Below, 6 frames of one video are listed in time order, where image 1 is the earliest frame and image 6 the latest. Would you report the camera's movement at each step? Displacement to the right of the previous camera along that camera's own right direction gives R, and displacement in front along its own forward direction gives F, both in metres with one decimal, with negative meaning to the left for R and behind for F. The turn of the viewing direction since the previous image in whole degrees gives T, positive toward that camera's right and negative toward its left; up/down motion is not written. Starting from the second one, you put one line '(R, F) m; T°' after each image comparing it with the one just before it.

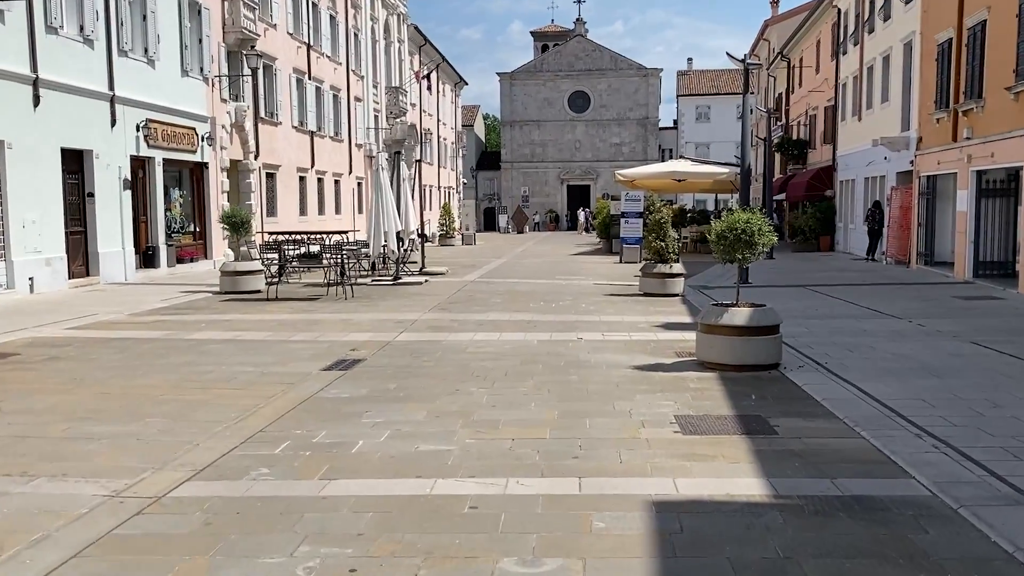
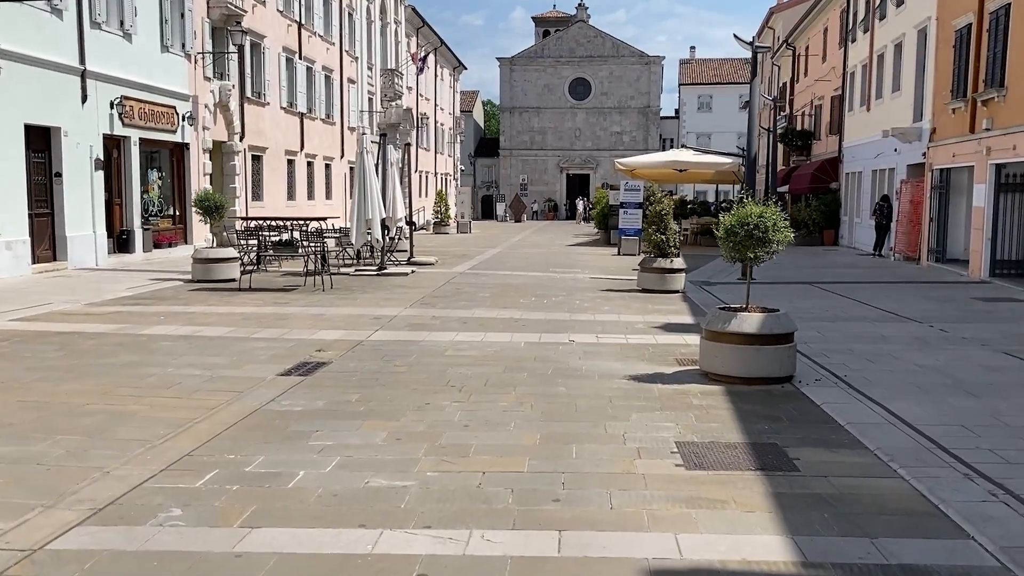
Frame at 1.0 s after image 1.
(+0.1, +1.0) m; 0°
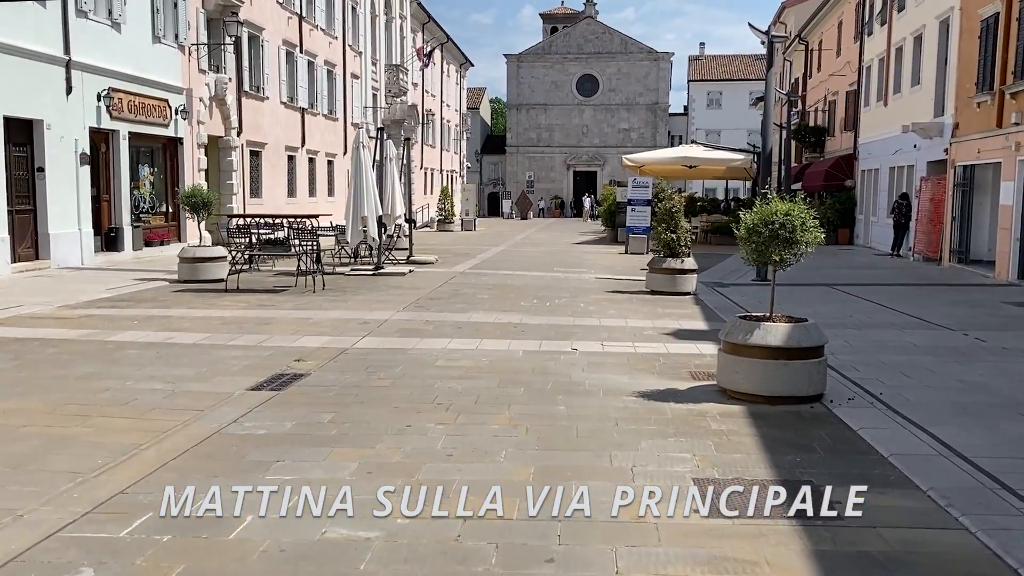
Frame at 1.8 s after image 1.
(+0.1, +0.8) m; 0°
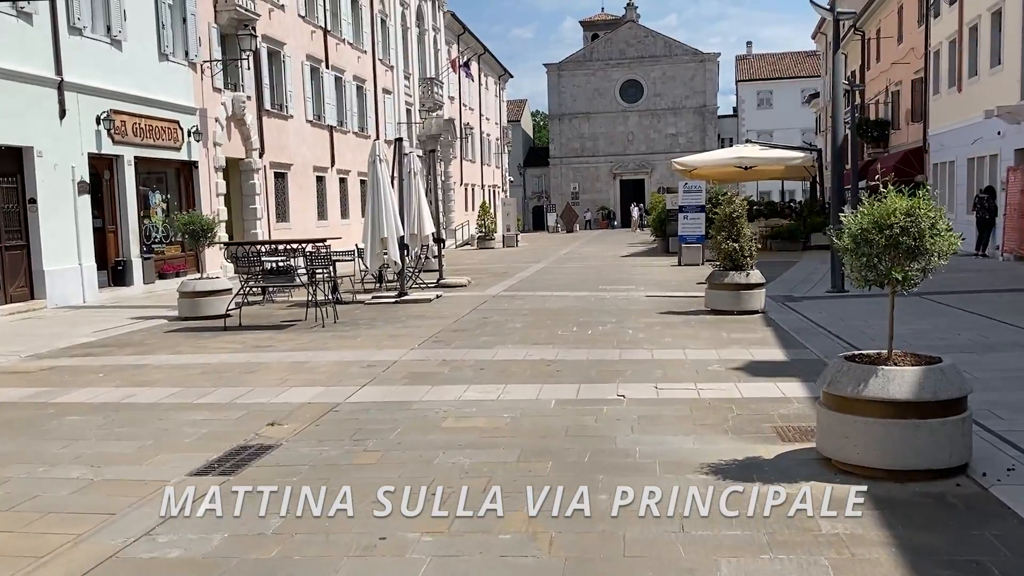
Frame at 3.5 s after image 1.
(+0.2, +1.8) m; -3°
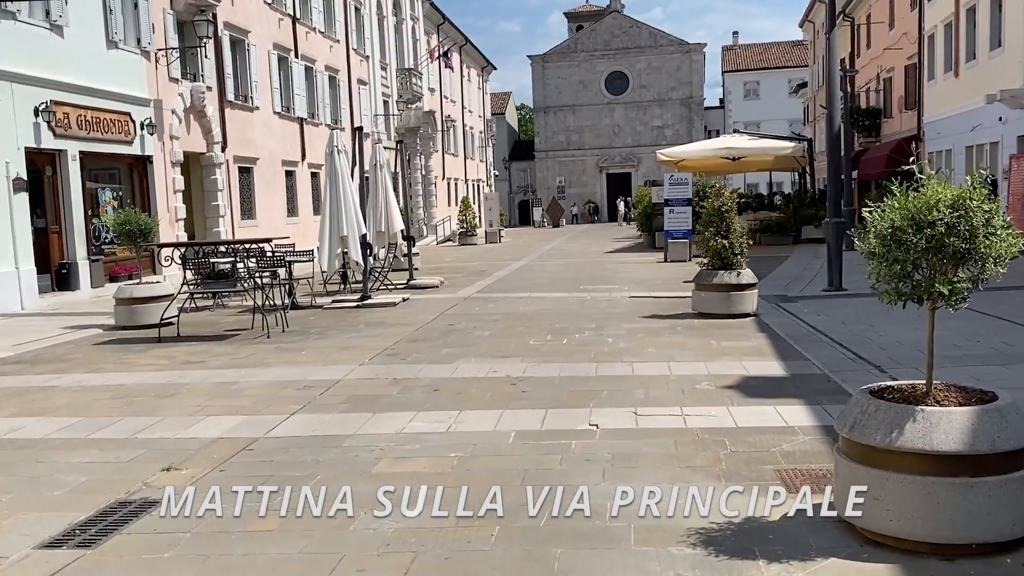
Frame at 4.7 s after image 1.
(+0.3, +1.1) m; +1°
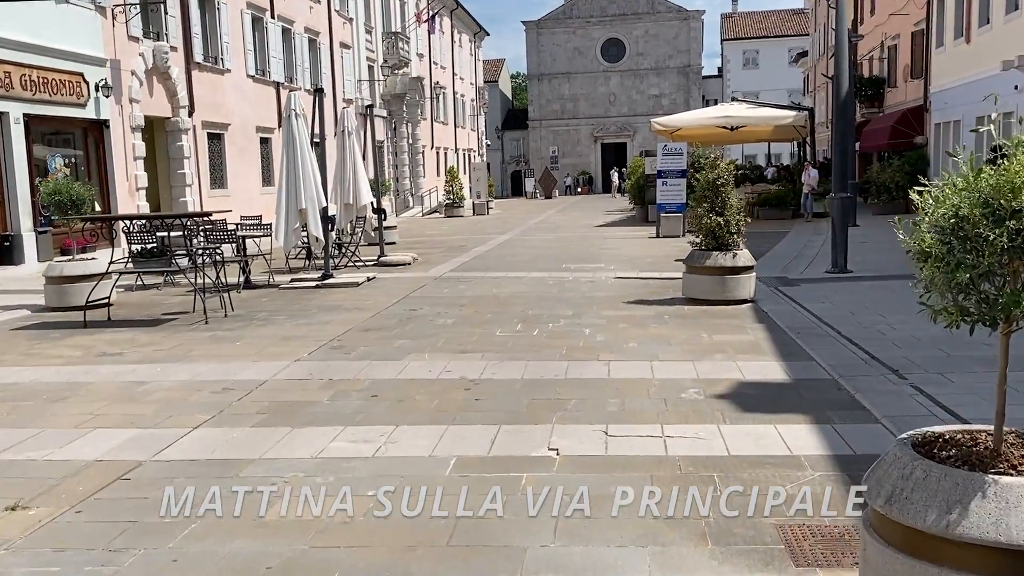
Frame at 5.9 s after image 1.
(+0.3, +1.1) m; 0°
